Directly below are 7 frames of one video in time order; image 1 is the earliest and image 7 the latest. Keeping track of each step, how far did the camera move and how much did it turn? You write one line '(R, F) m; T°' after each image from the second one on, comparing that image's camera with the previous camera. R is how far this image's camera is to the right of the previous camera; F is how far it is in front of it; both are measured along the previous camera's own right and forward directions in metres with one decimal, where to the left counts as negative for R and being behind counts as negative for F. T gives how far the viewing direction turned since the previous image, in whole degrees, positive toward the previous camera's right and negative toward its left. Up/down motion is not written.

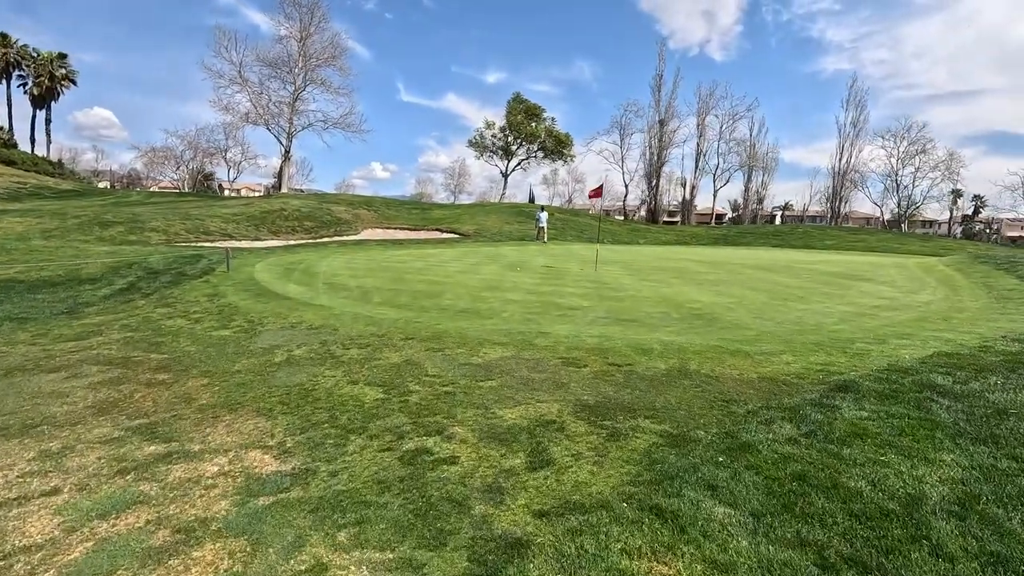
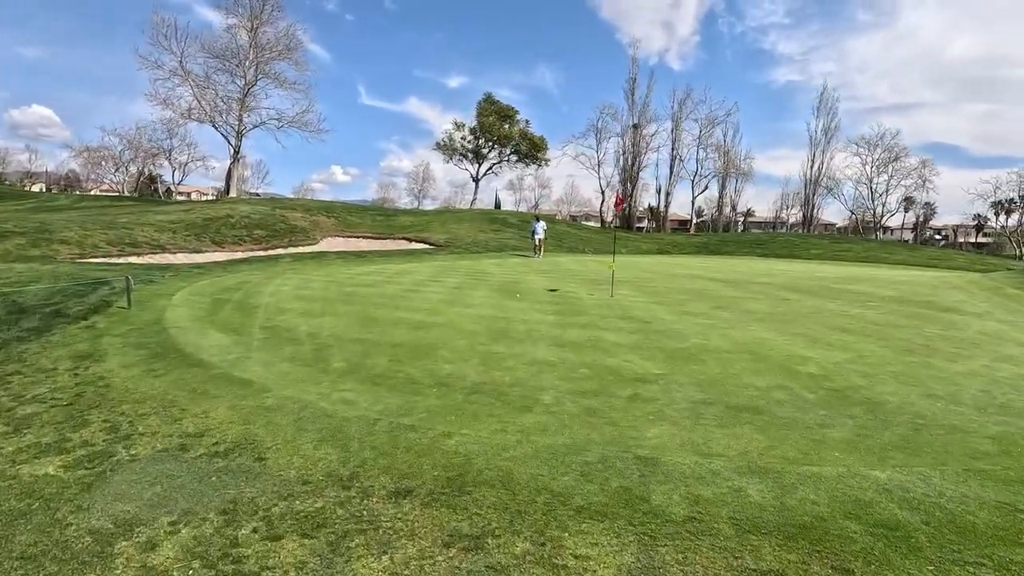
(-0.7, +2.8) m; +4°
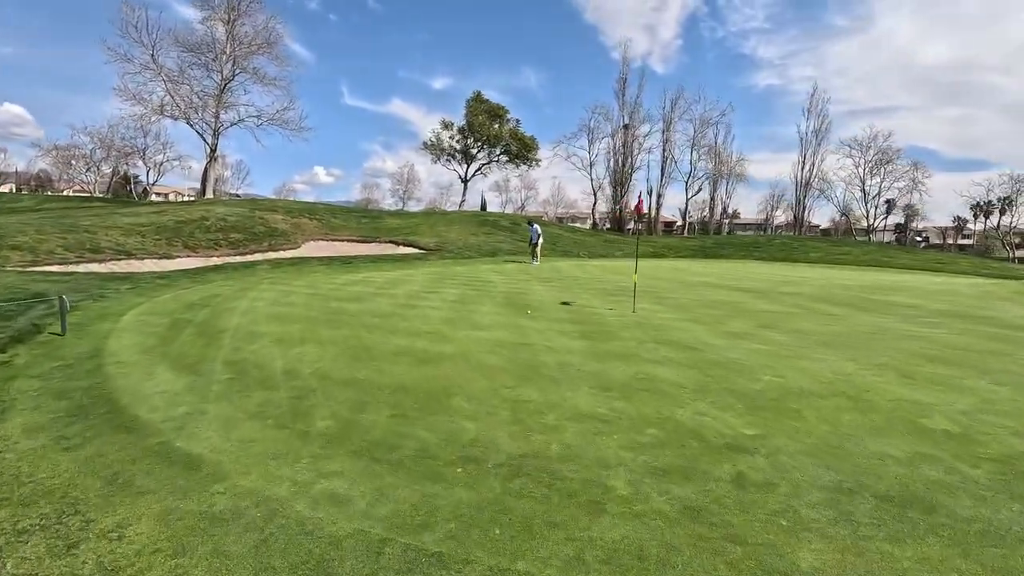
(-0.5, +1.4) m; +2°
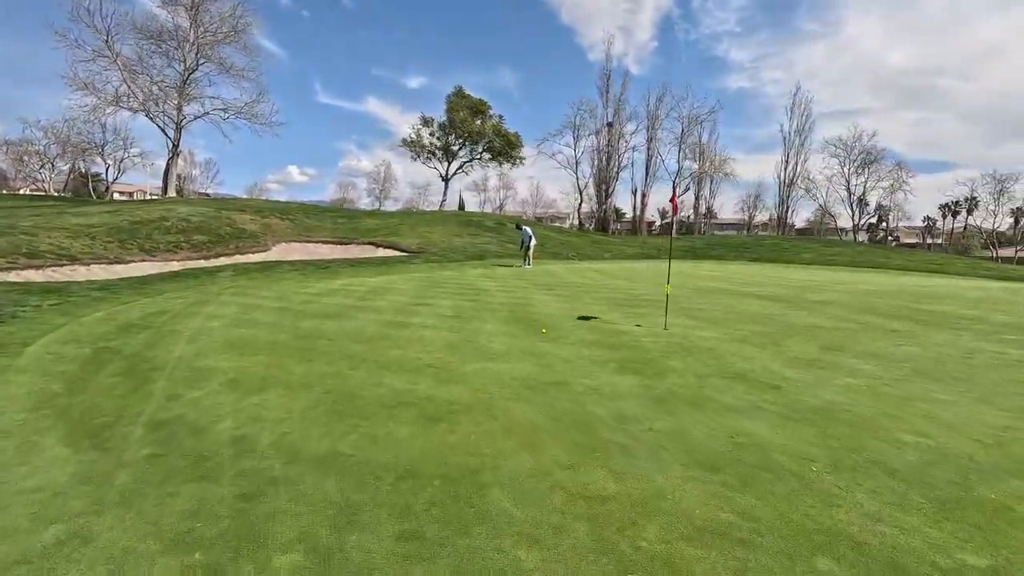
(-0.5, +1.7) m; +2°
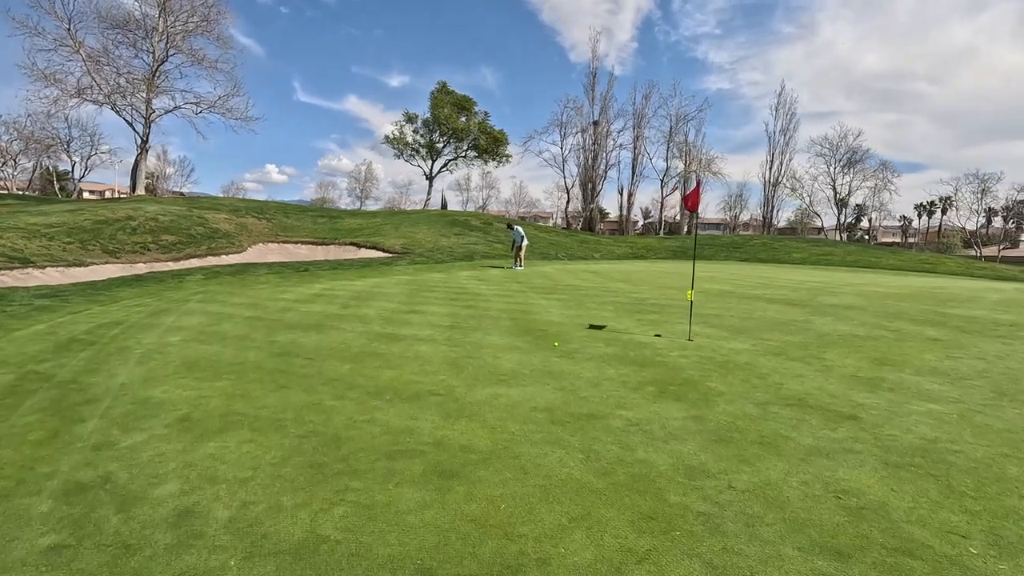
(-0.3, +1.0) m; +2°
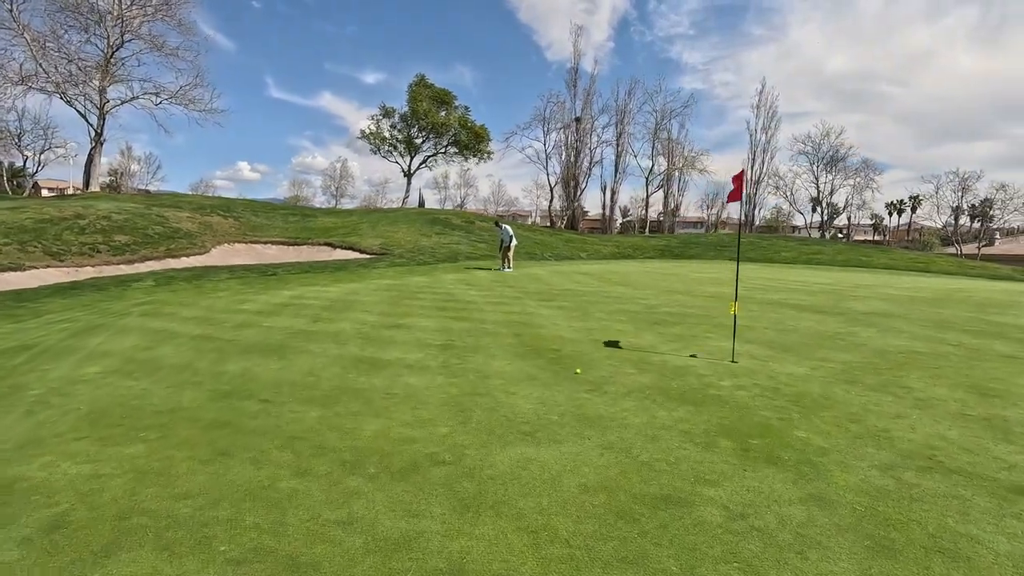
(-0.4, +1.4) m; +2°
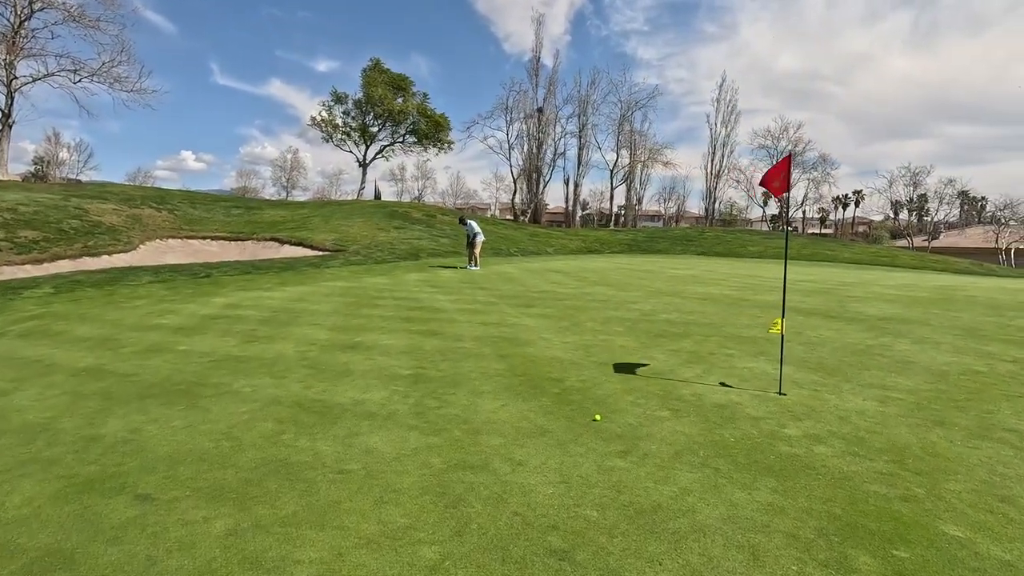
(-0.3, +1.6) m; +4°
